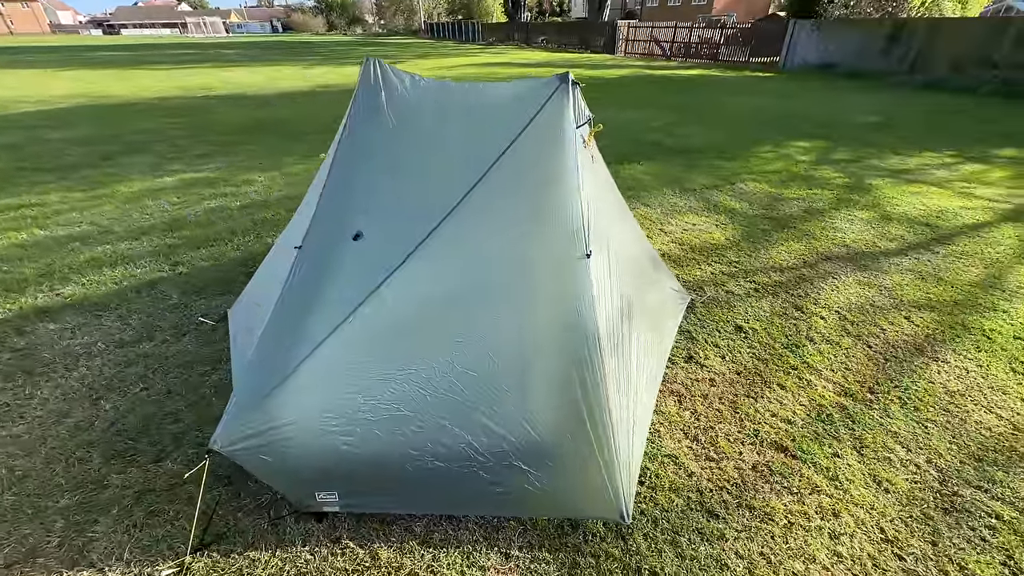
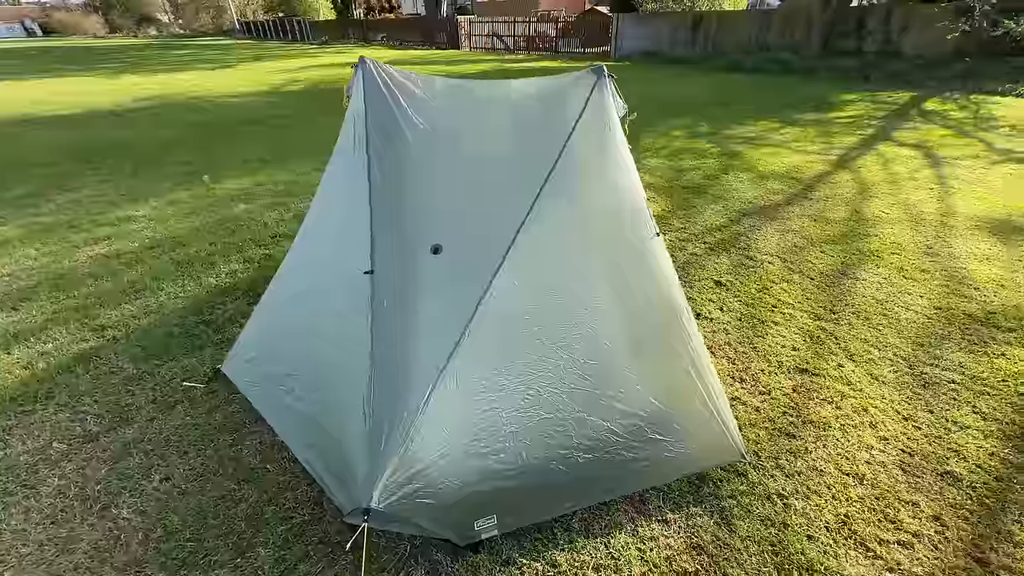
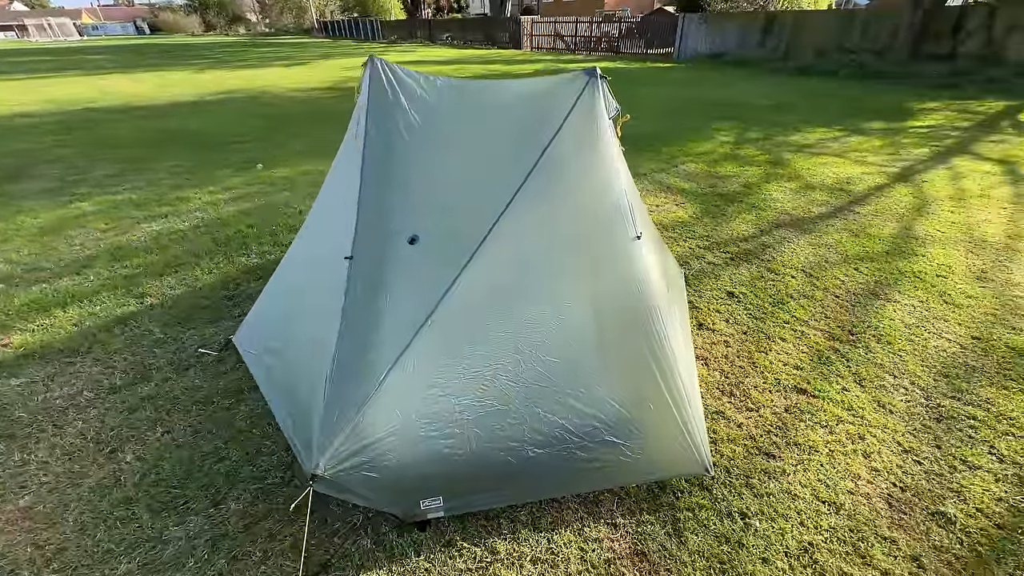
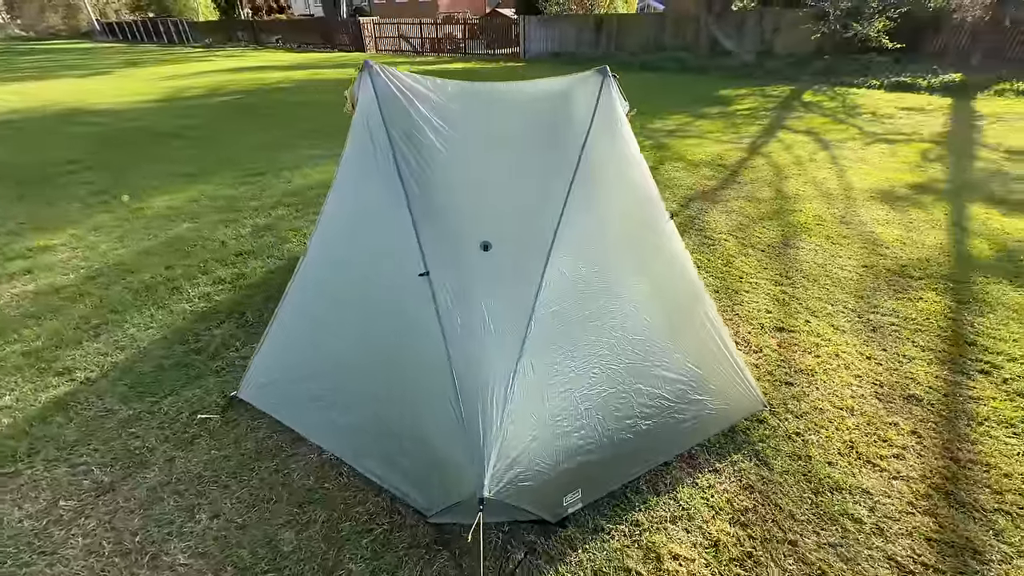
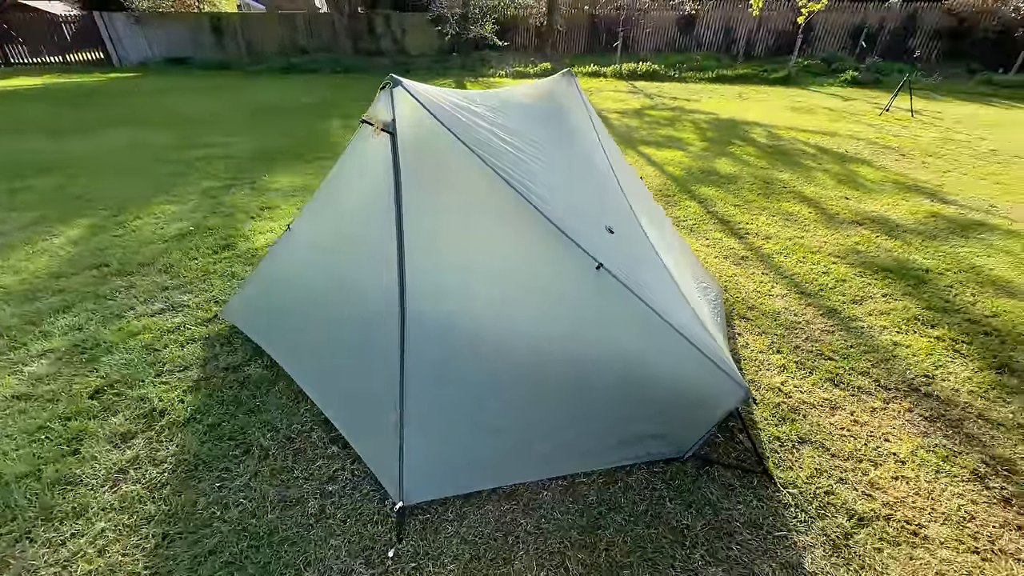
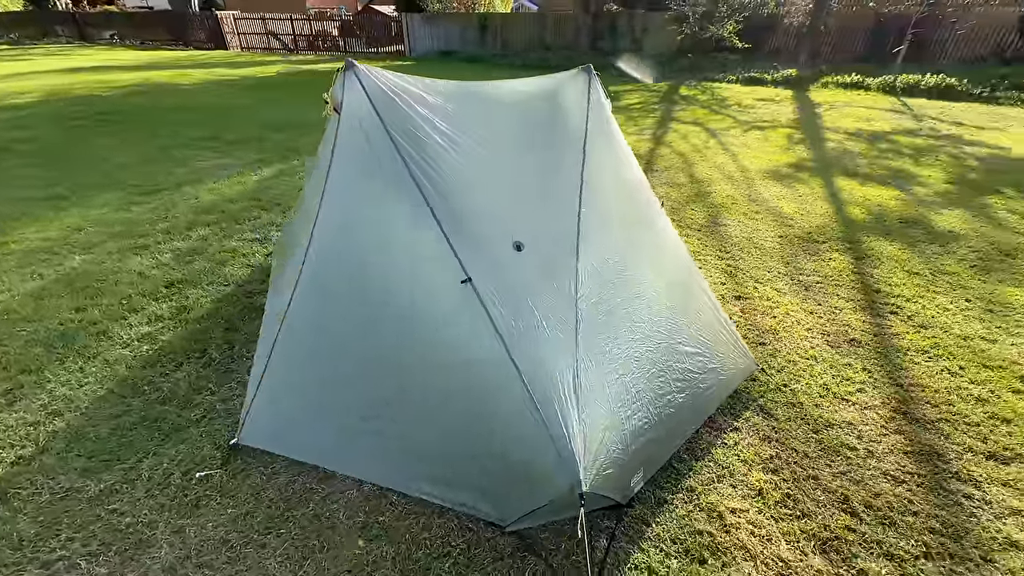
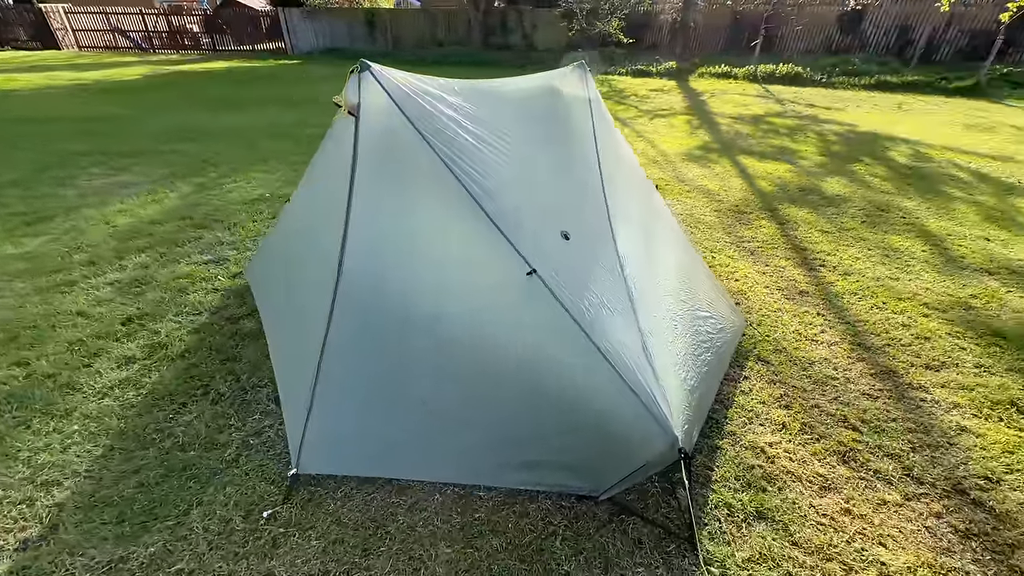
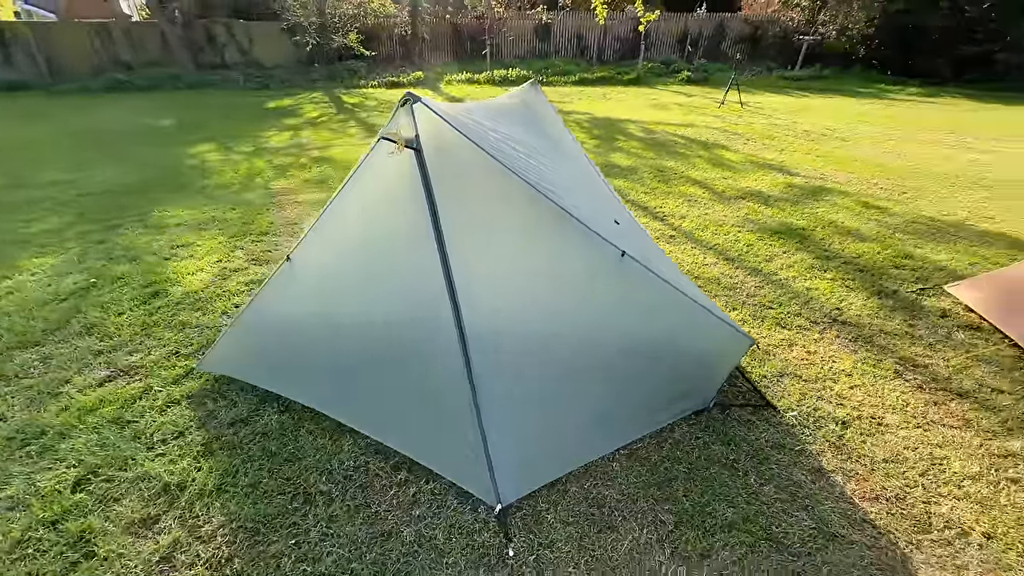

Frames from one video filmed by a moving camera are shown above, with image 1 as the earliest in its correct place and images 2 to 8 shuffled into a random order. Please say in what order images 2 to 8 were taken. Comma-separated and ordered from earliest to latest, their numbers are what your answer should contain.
3, 2, 4, 6, 7, 5, 8
